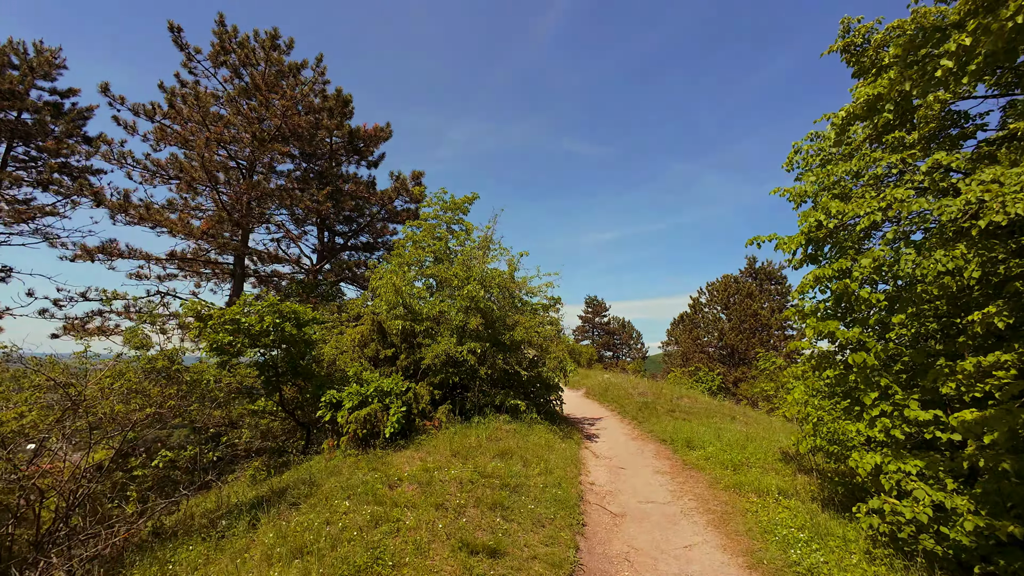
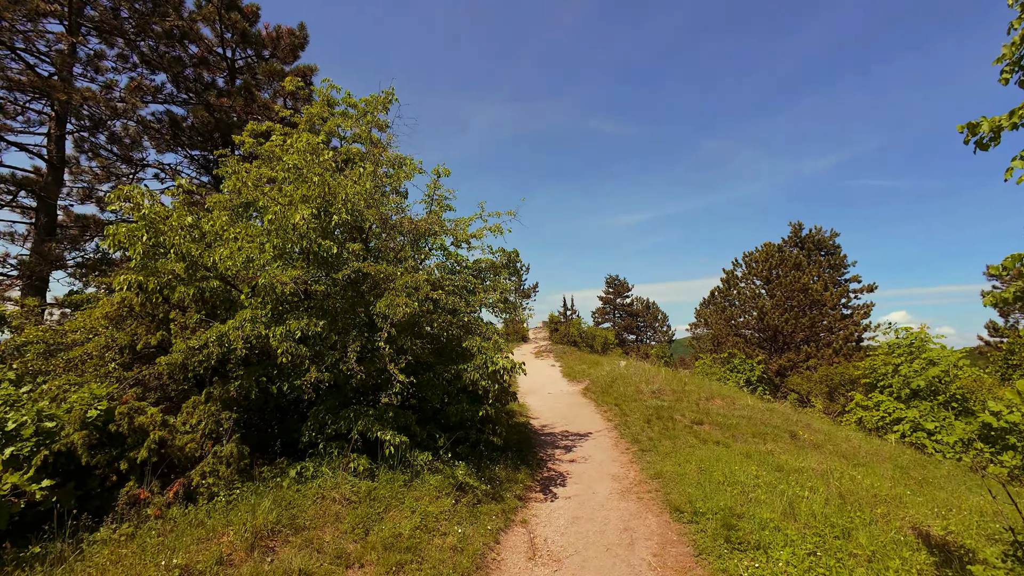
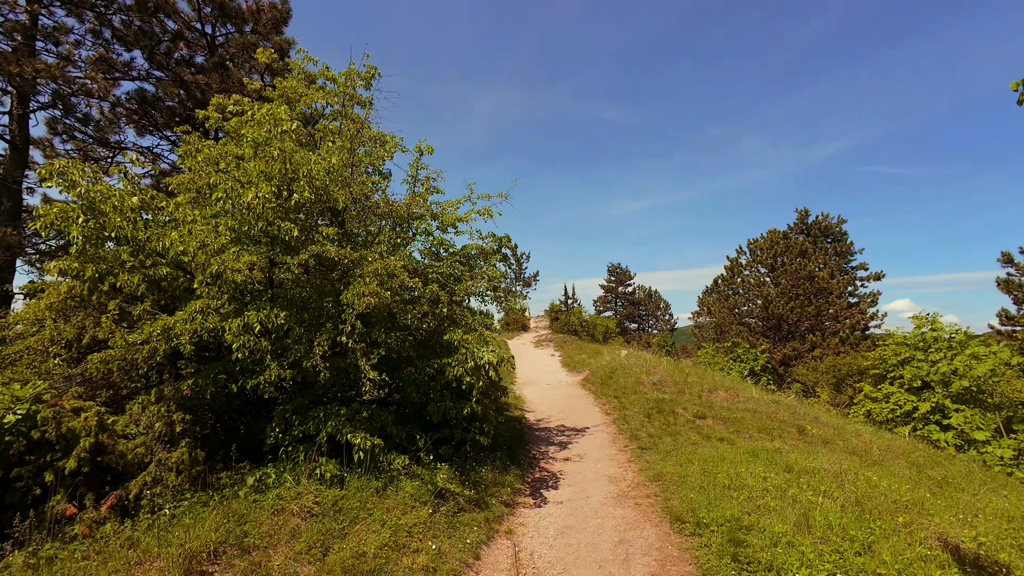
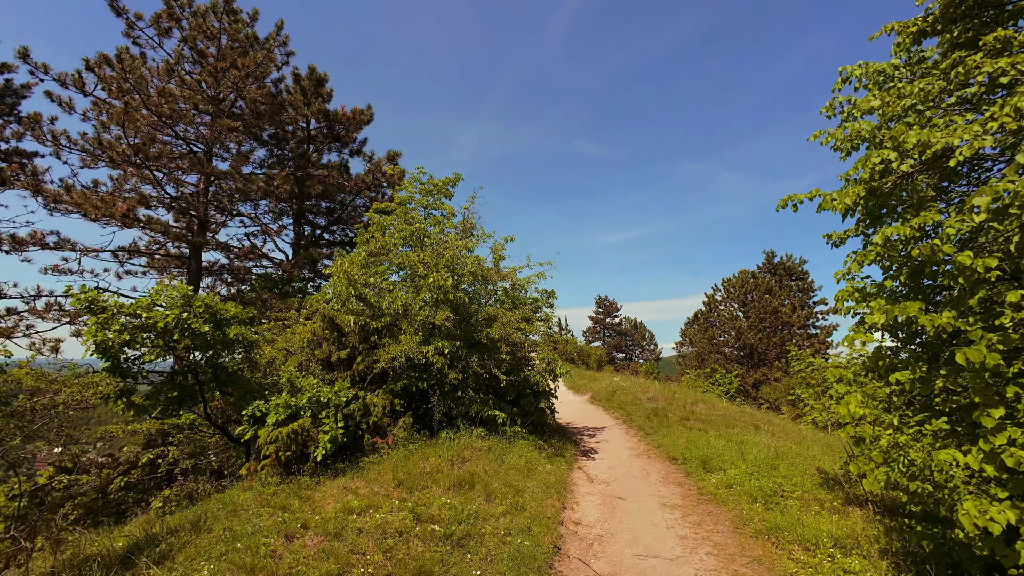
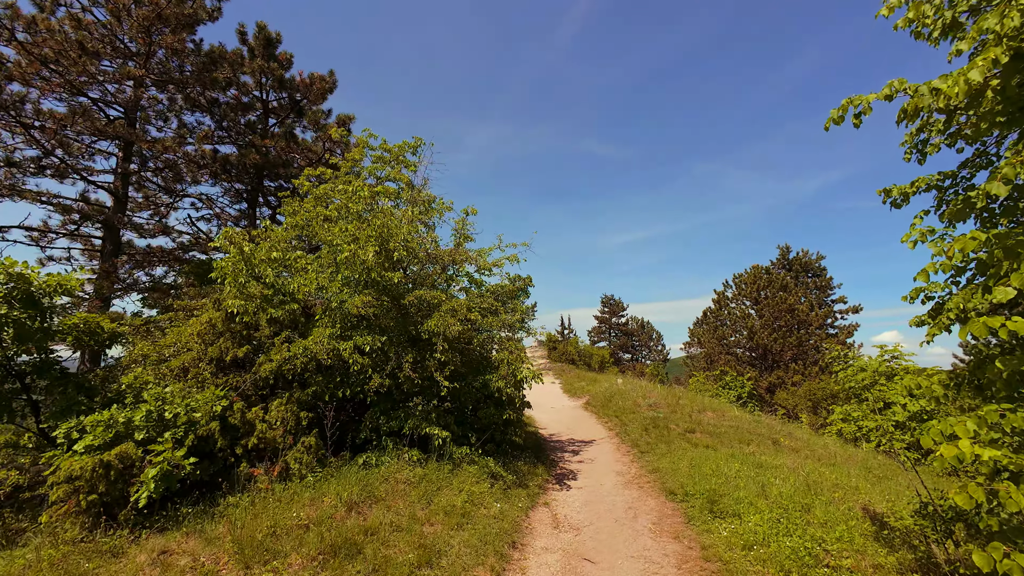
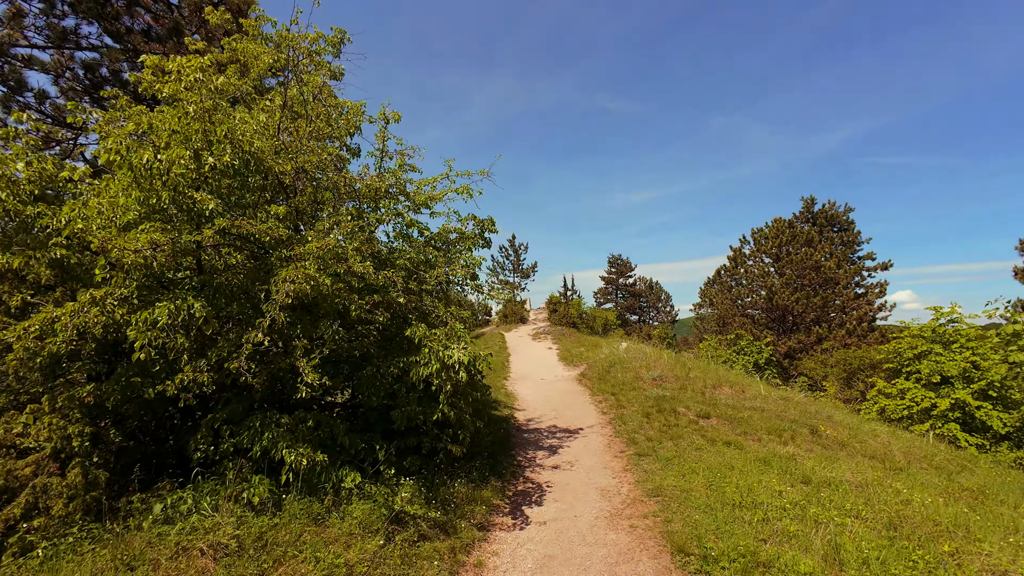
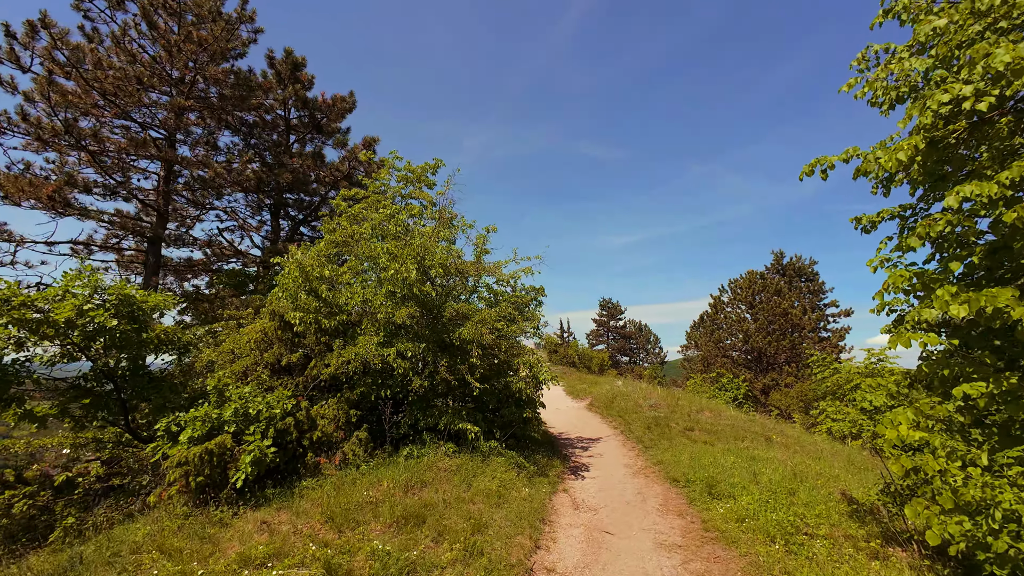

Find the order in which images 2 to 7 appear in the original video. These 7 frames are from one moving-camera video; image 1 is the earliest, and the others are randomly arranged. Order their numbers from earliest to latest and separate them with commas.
4, 7, 5, 2, 3, 6
